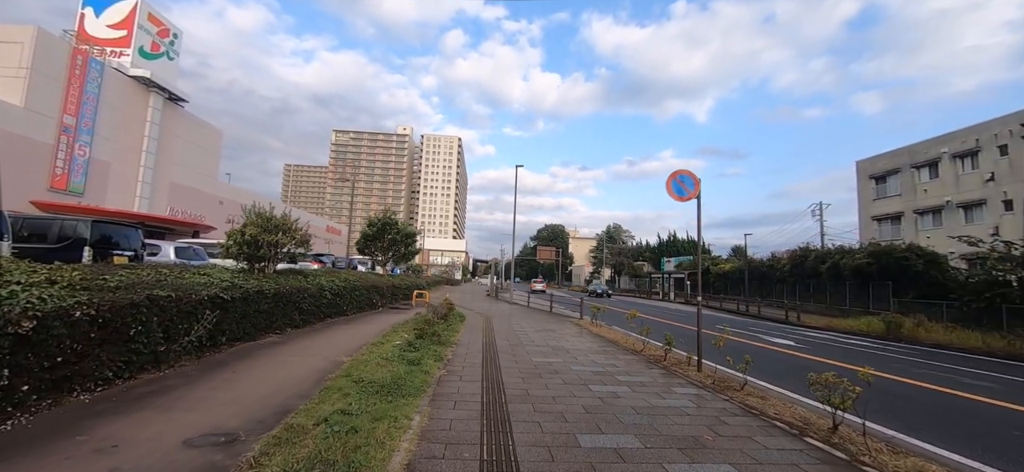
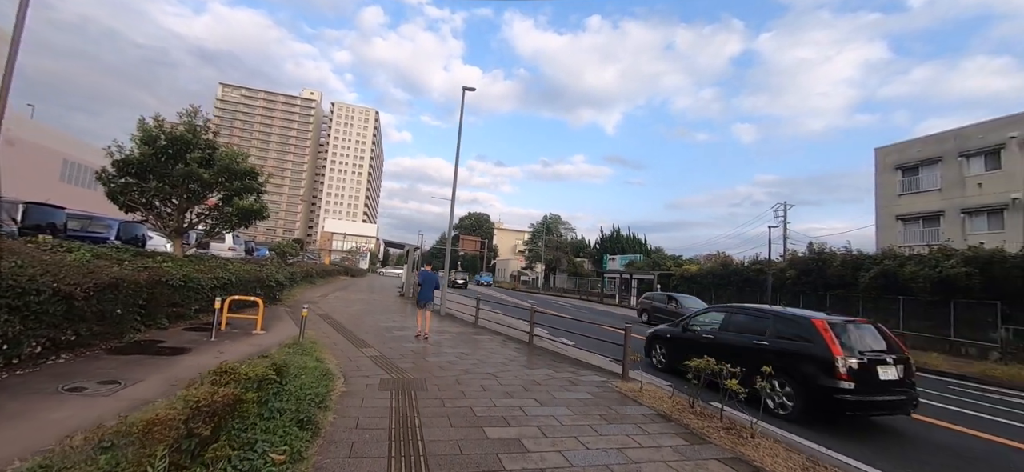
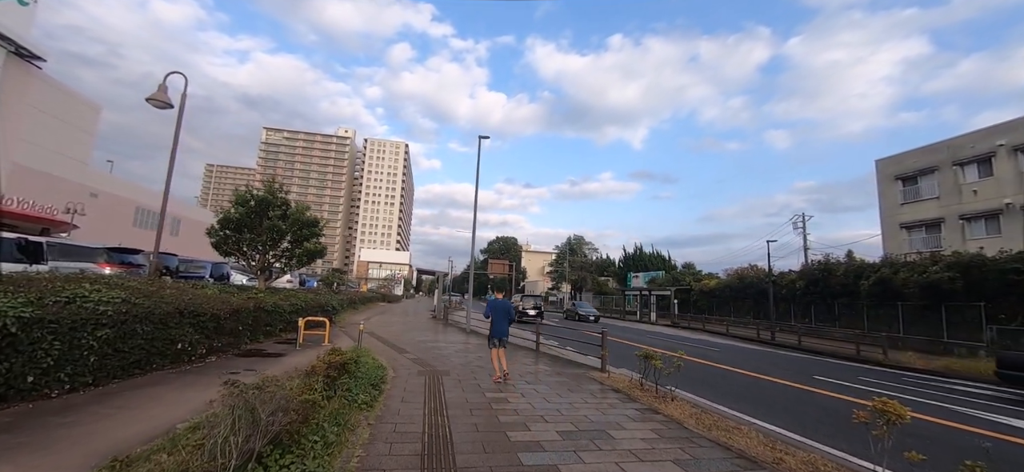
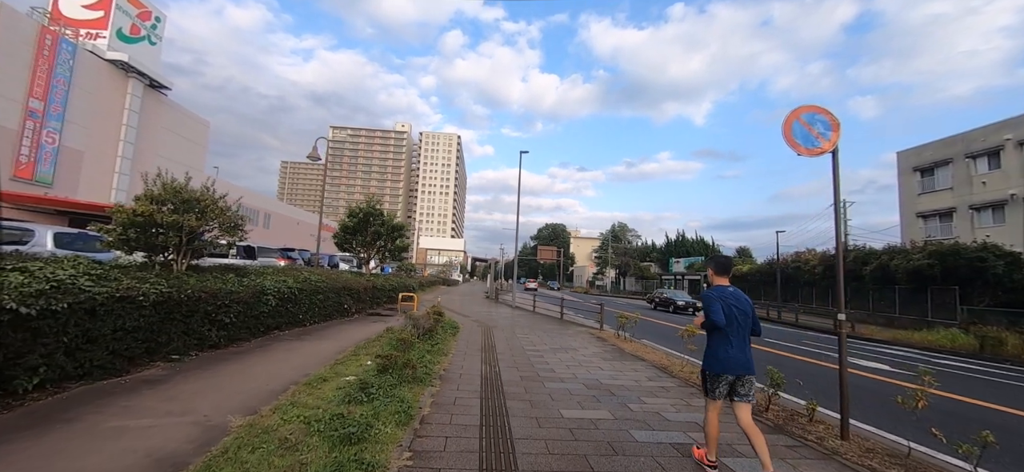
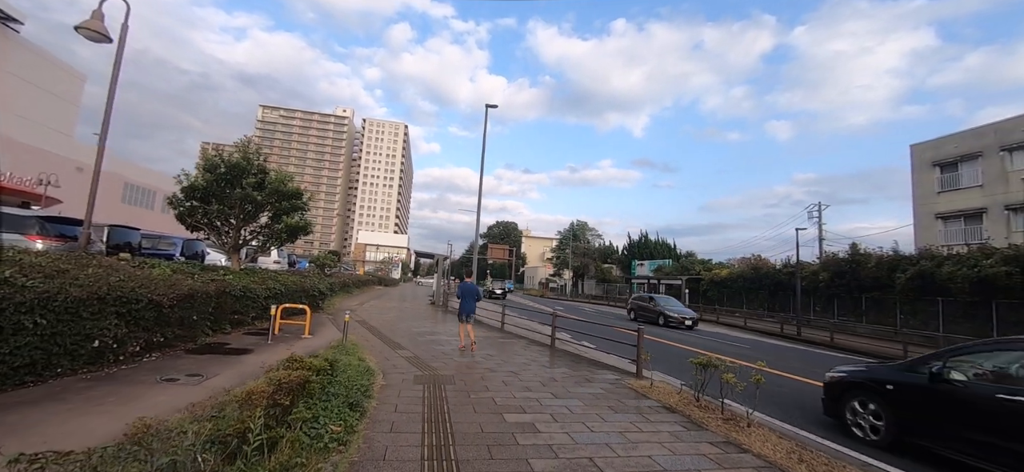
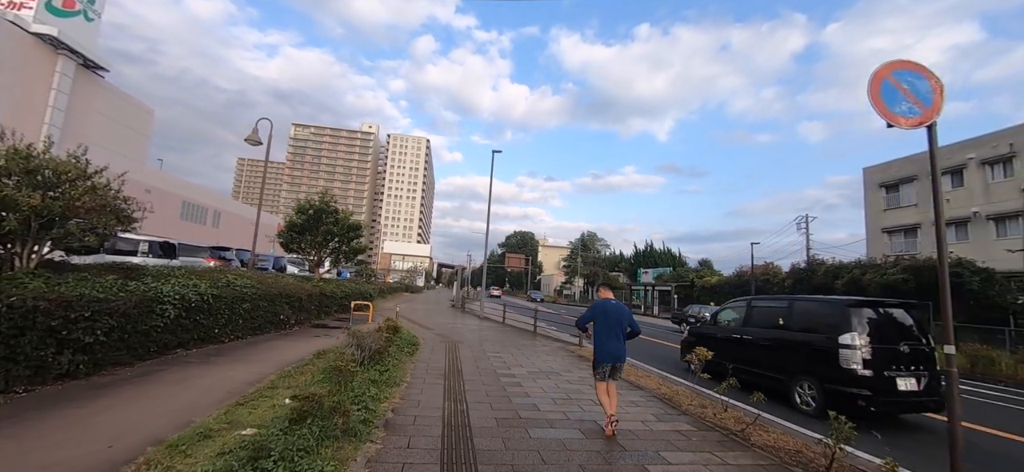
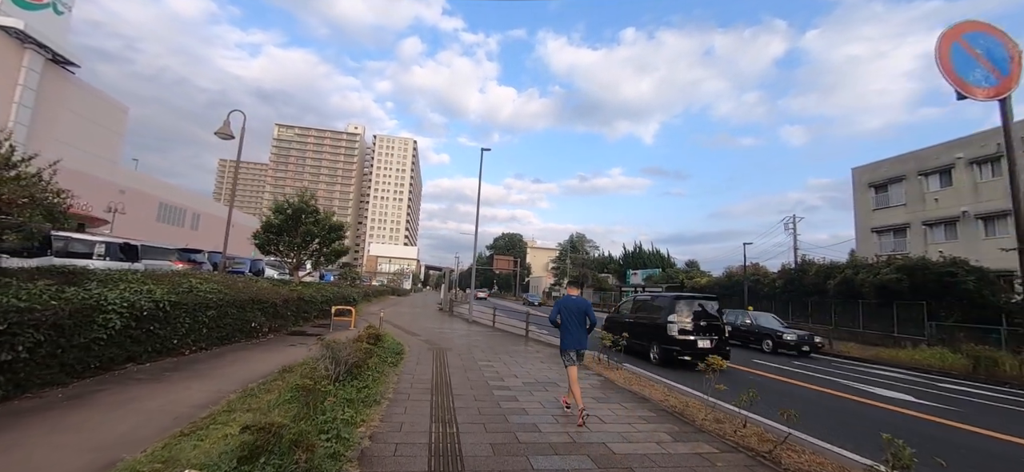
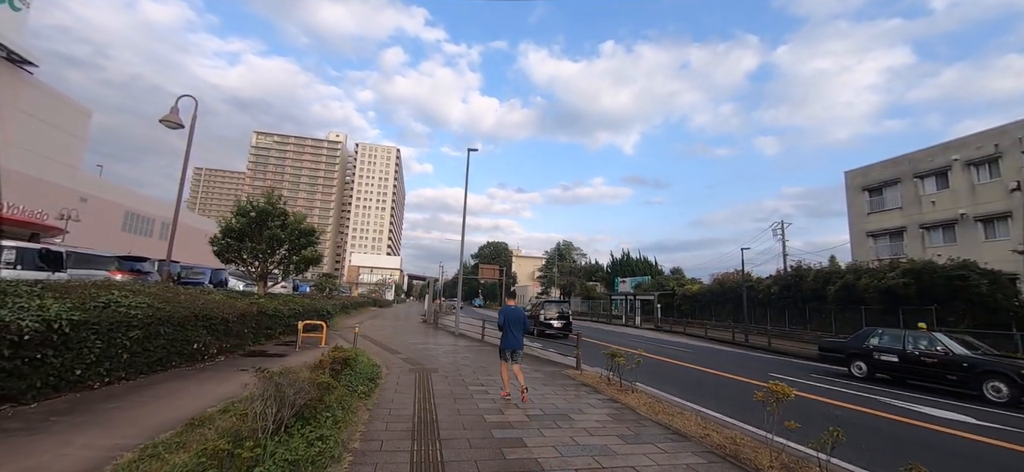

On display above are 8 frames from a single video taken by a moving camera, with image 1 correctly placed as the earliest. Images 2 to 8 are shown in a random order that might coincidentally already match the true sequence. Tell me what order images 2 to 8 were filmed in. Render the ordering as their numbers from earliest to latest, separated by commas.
4, 6, 7, 8, 3, 5, 2
